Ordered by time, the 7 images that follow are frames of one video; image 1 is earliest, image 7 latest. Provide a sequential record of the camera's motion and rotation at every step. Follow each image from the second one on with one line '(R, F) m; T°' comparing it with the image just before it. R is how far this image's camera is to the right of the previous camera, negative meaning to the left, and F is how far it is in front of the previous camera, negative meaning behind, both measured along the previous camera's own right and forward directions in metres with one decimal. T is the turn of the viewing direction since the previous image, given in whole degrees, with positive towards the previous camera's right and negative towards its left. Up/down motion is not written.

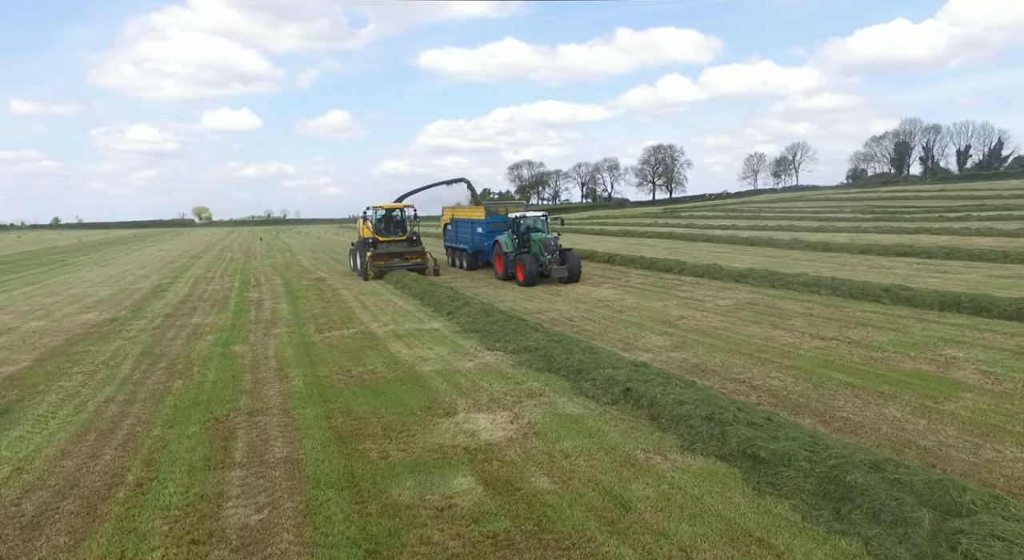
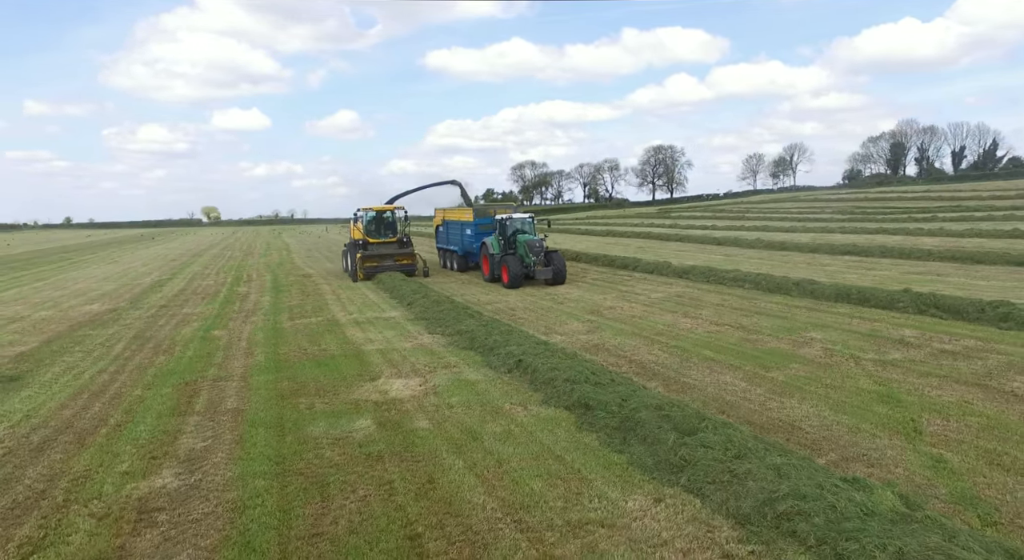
(+1.2, -1.5) m; -1°
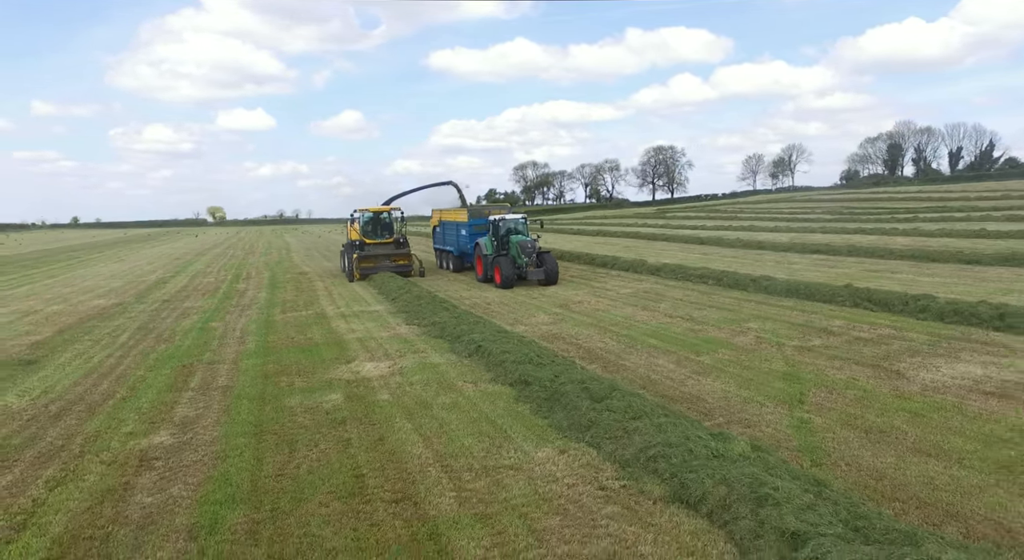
(+0.6, -1.0) m; 0°
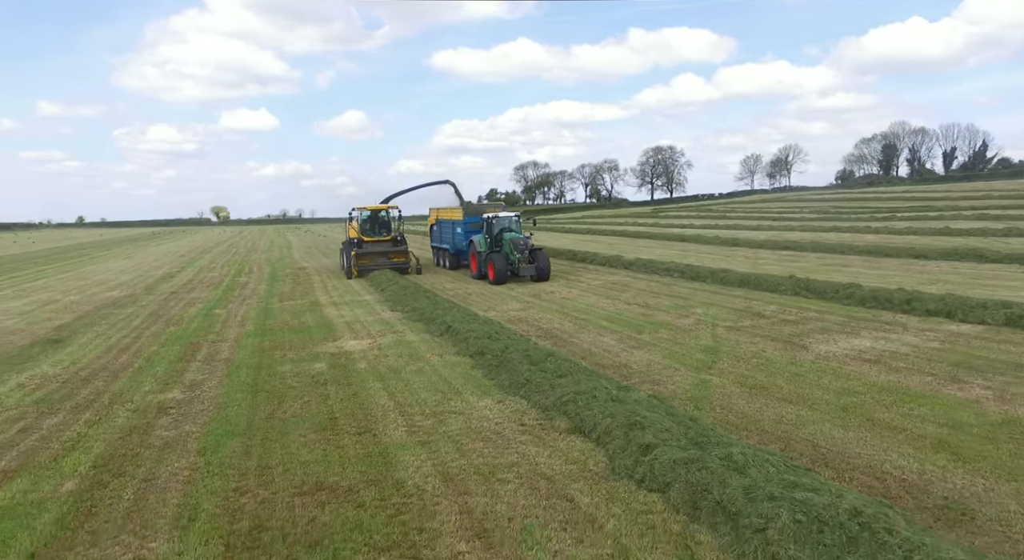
(+0.6, -1.3) m; 0°
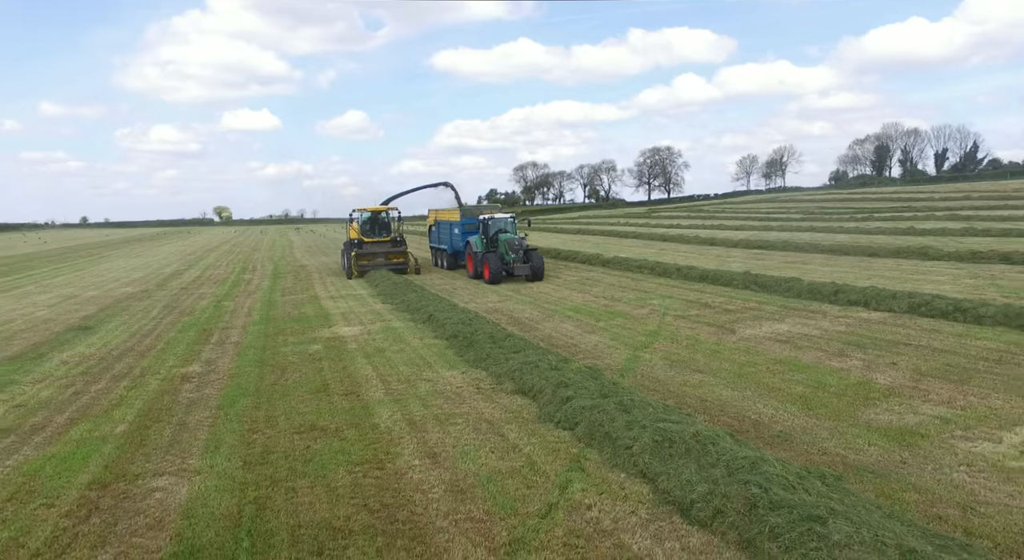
(+0.5, -1.4) m; 0°
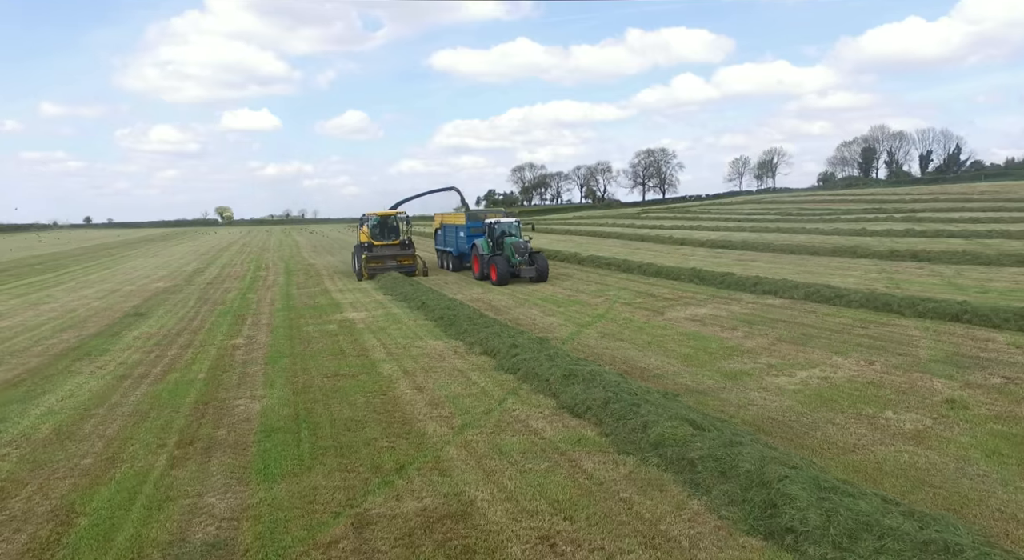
(+0.5, -2.6) m; 0°
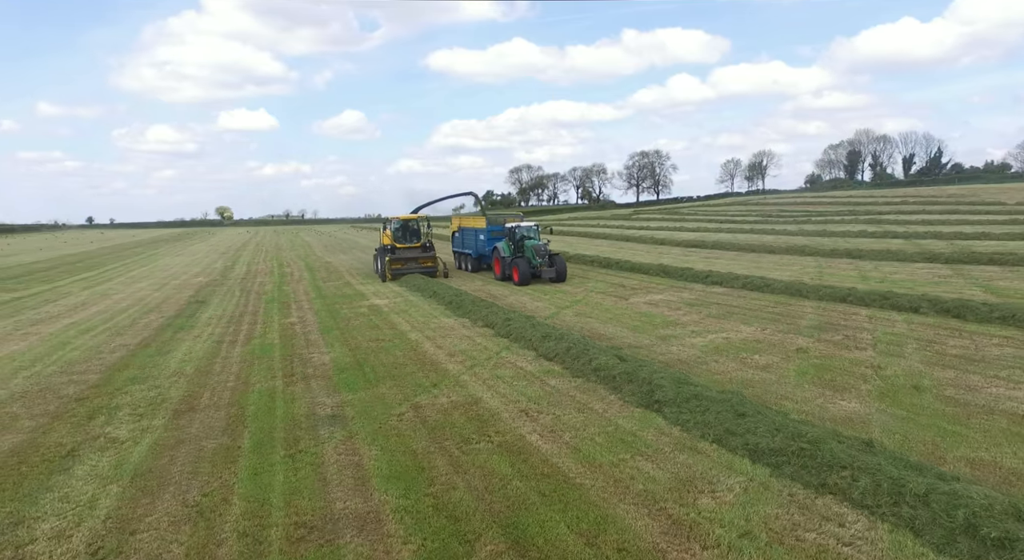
(+0.1, -3.1) m; 0°
